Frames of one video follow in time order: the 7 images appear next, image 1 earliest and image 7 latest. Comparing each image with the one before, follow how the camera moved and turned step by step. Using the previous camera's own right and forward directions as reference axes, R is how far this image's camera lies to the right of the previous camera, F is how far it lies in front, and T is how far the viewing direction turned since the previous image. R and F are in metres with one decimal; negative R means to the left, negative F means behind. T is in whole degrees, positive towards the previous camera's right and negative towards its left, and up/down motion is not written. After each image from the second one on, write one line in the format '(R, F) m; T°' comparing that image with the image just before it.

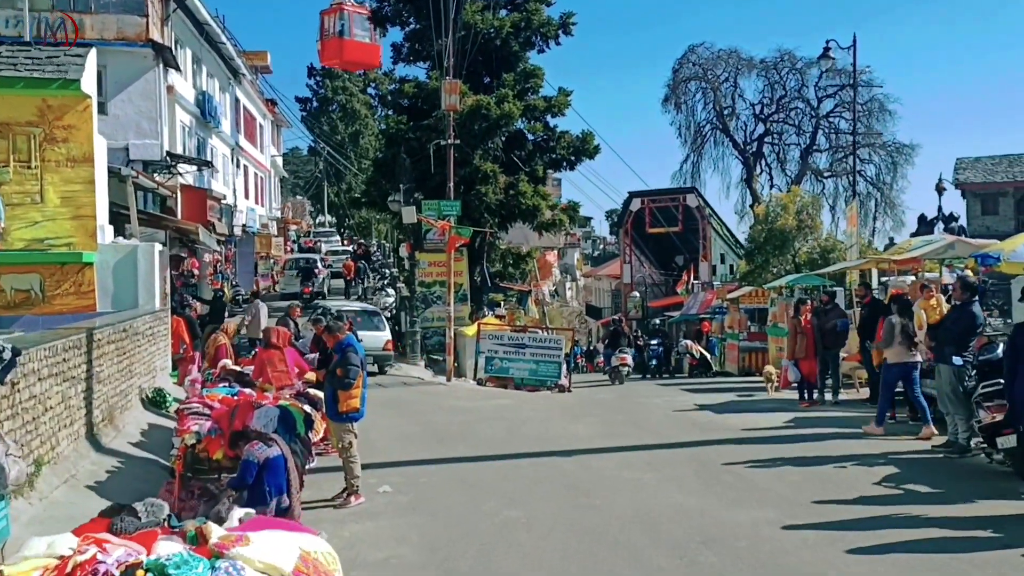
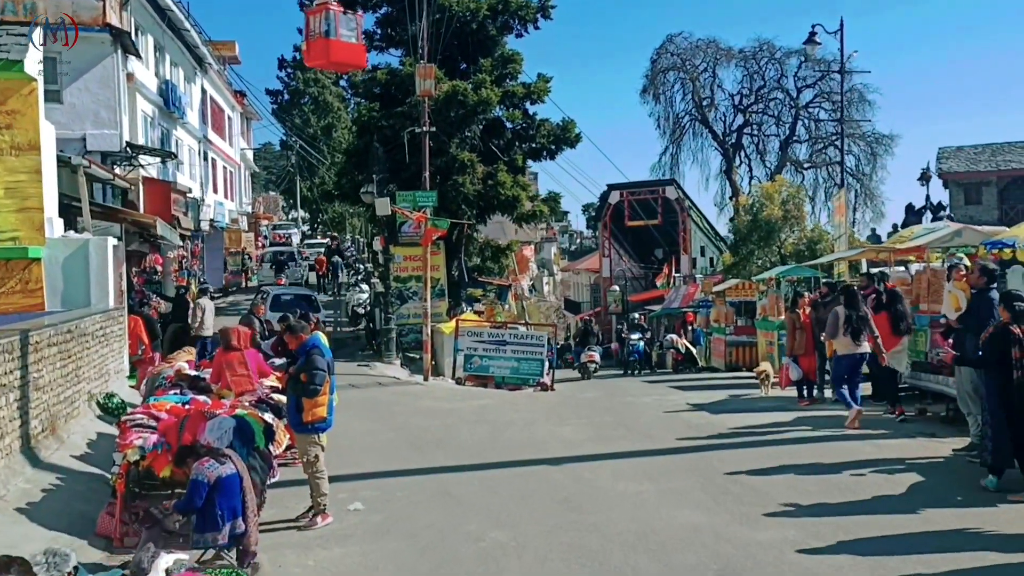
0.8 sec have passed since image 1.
(-0.1, +1.0) m; +1°
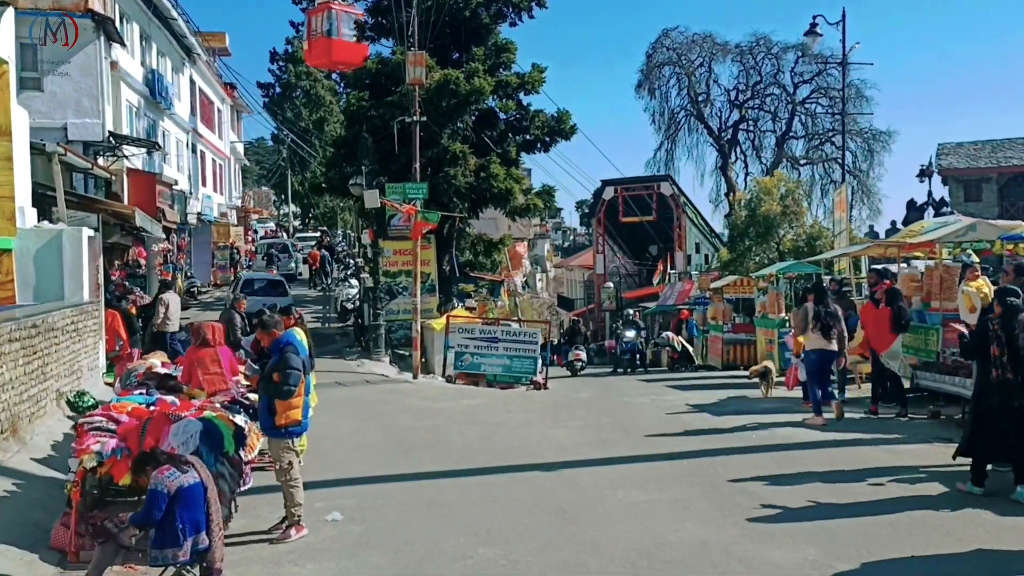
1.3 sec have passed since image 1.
(0.0, +0.6) m; 0°
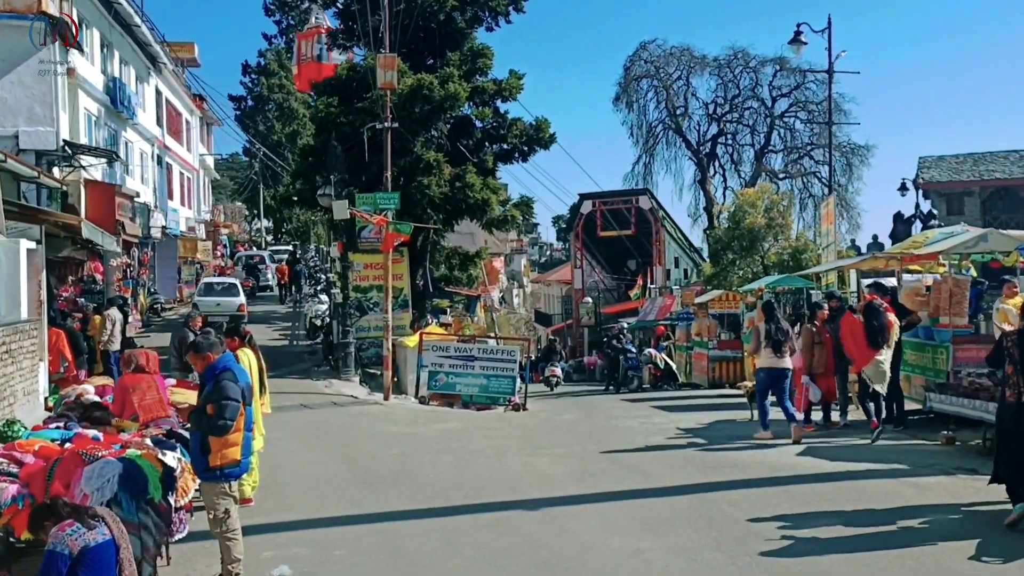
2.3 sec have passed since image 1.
(0.0, +1.1) m; +1°
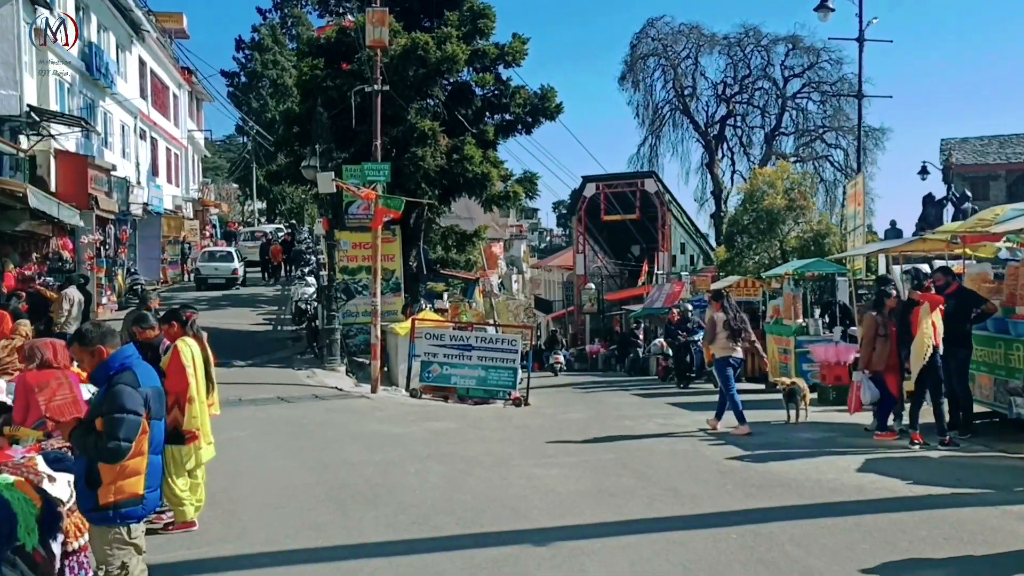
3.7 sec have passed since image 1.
(-0.1, +1.8) m; 0°
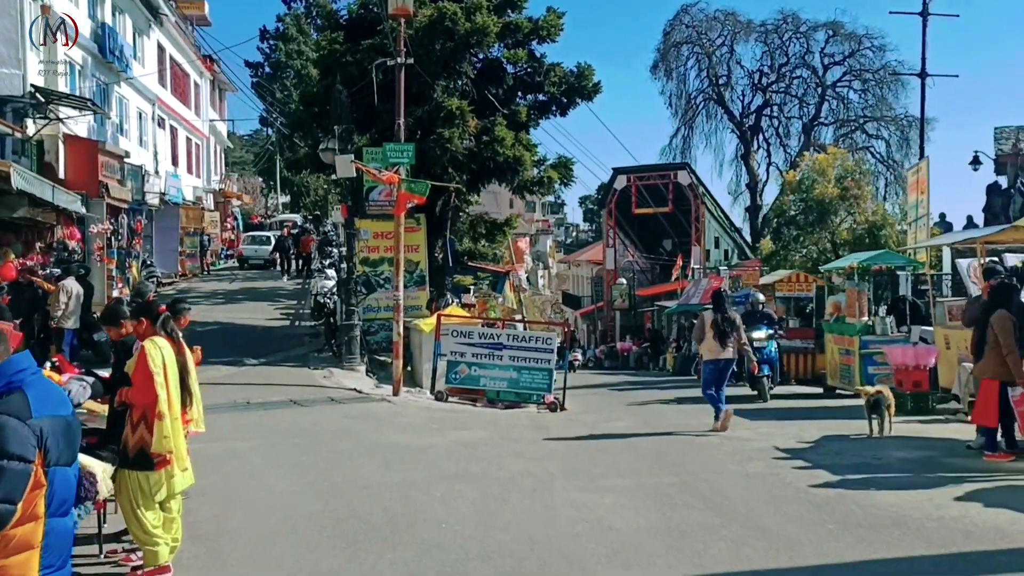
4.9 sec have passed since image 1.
(-0.2, +1.6) m; -2°
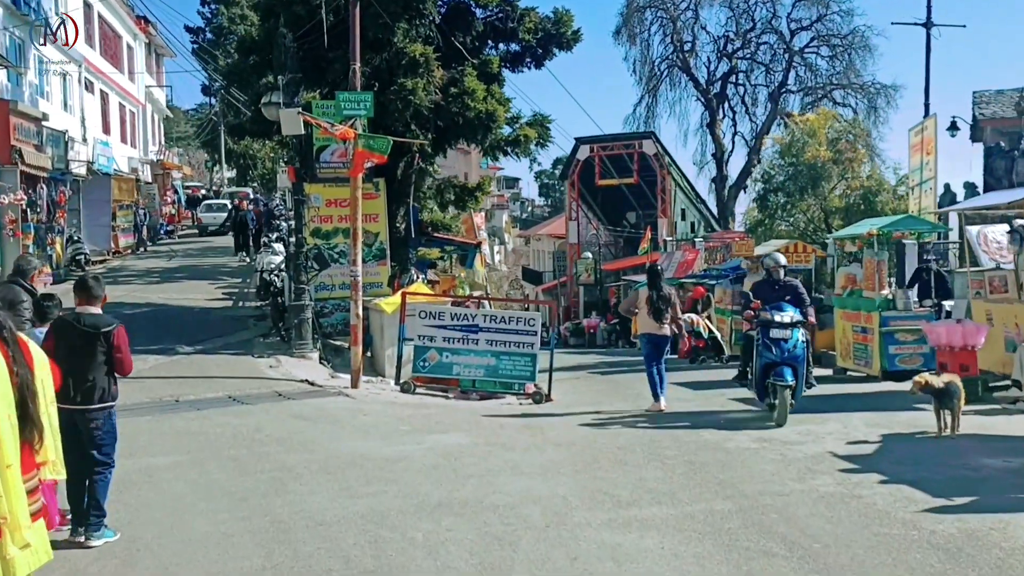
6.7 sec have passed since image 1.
(-0.3, +2.1) m; +3°
